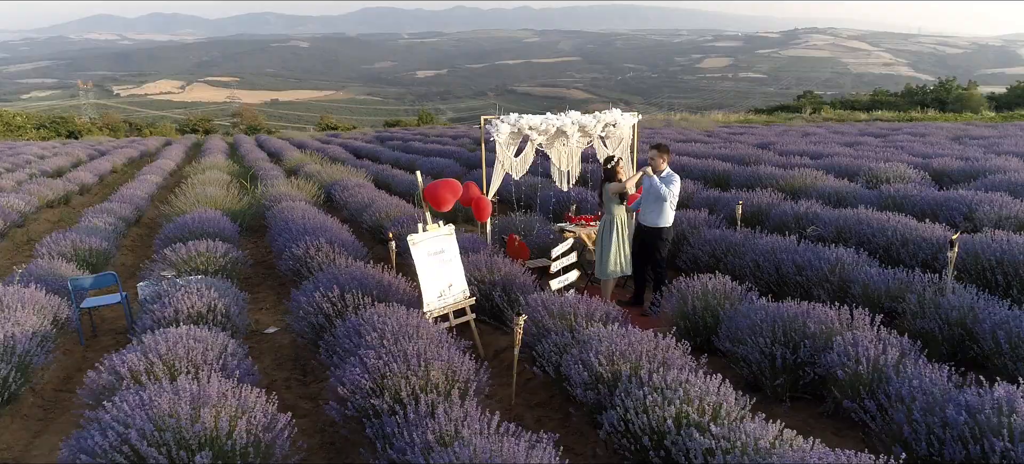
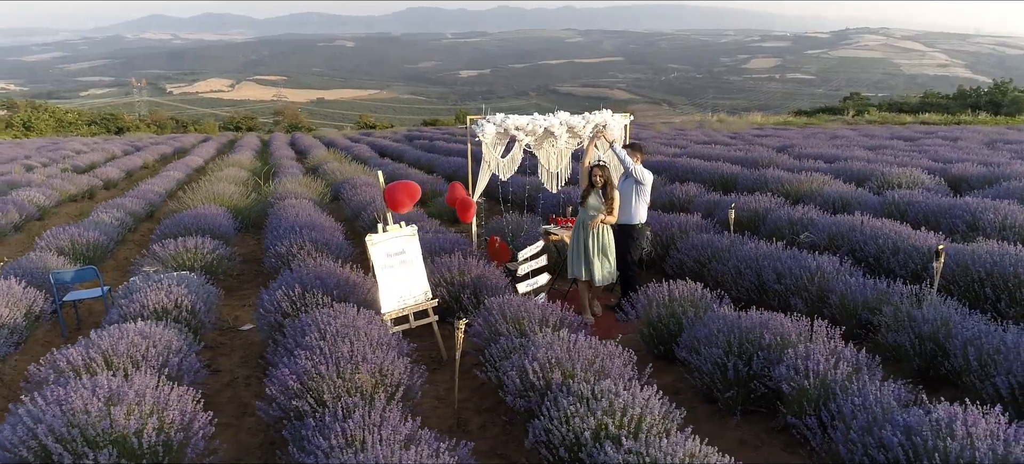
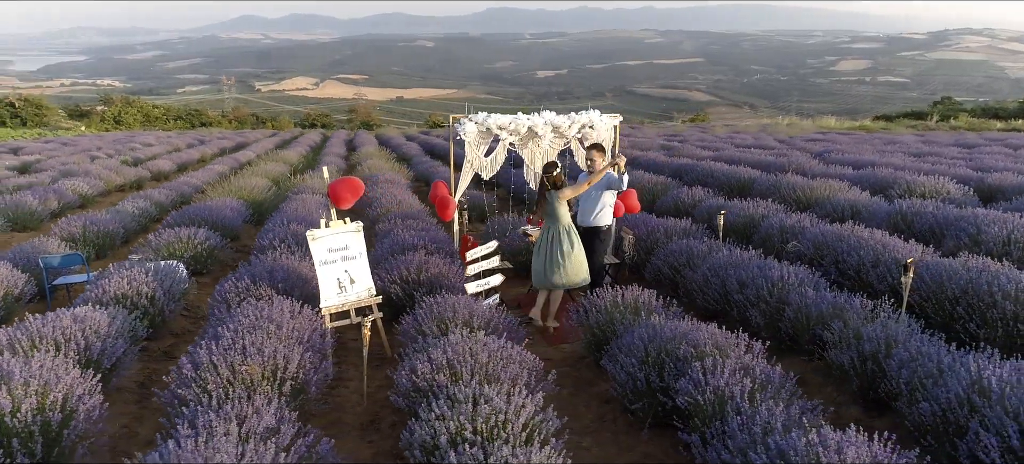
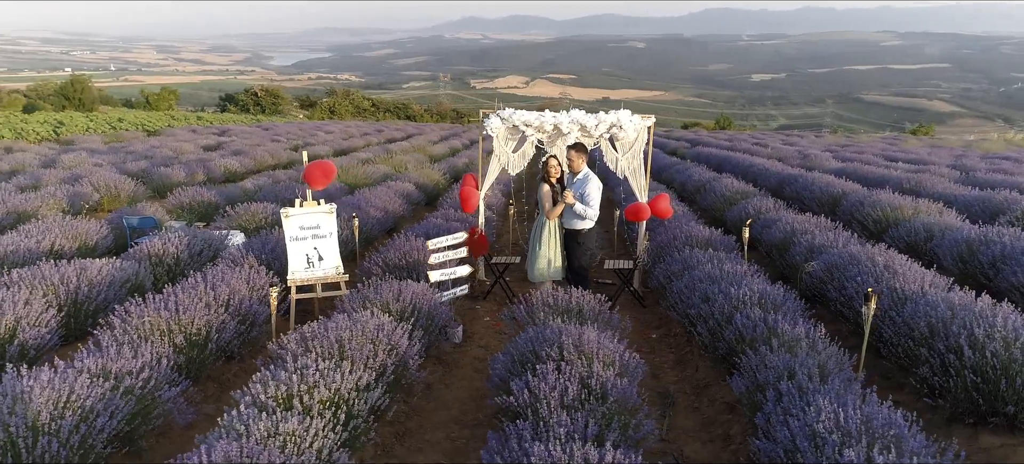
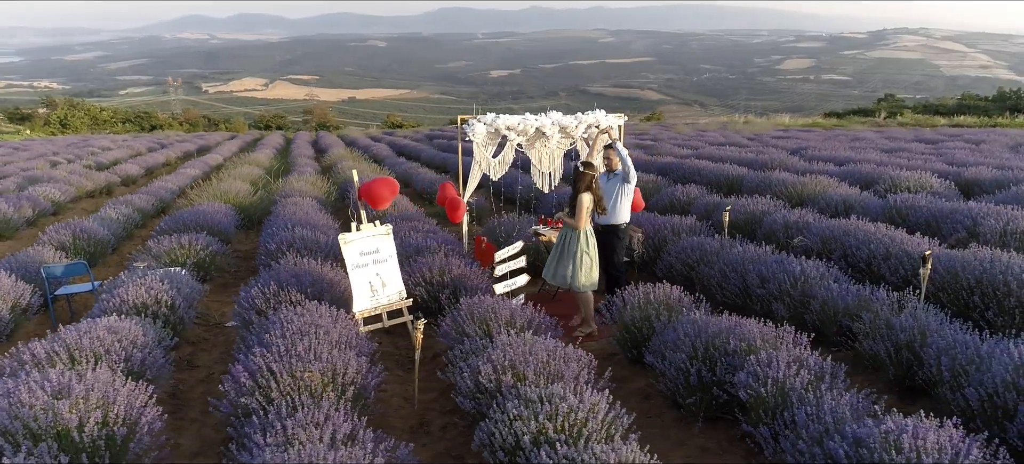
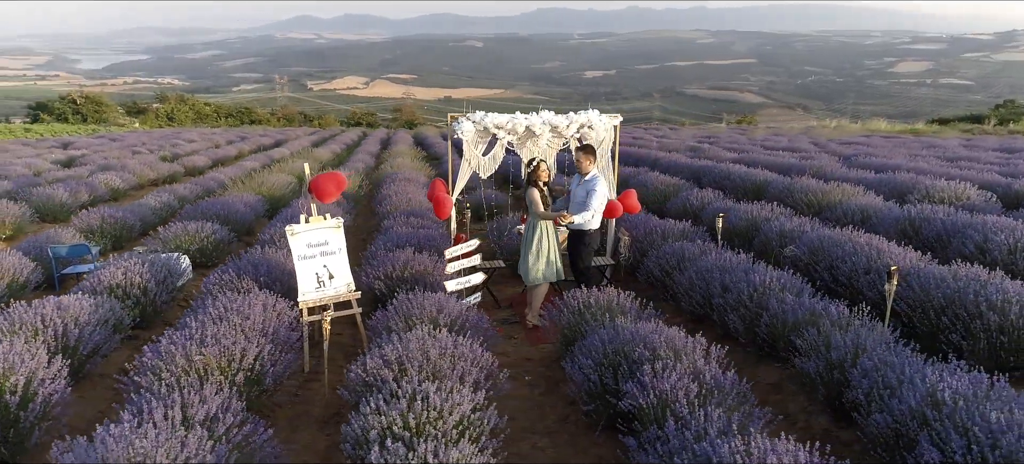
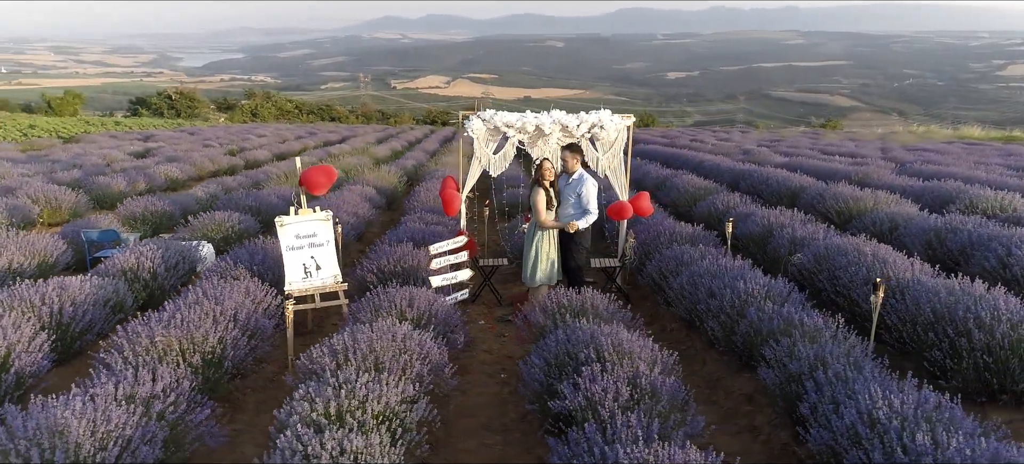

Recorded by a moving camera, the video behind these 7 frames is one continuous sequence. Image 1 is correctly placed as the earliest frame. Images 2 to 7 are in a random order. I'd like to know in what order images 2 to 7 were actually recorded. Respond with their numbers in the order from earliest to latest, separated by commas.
2, 5, 3, 6, 7, 4
